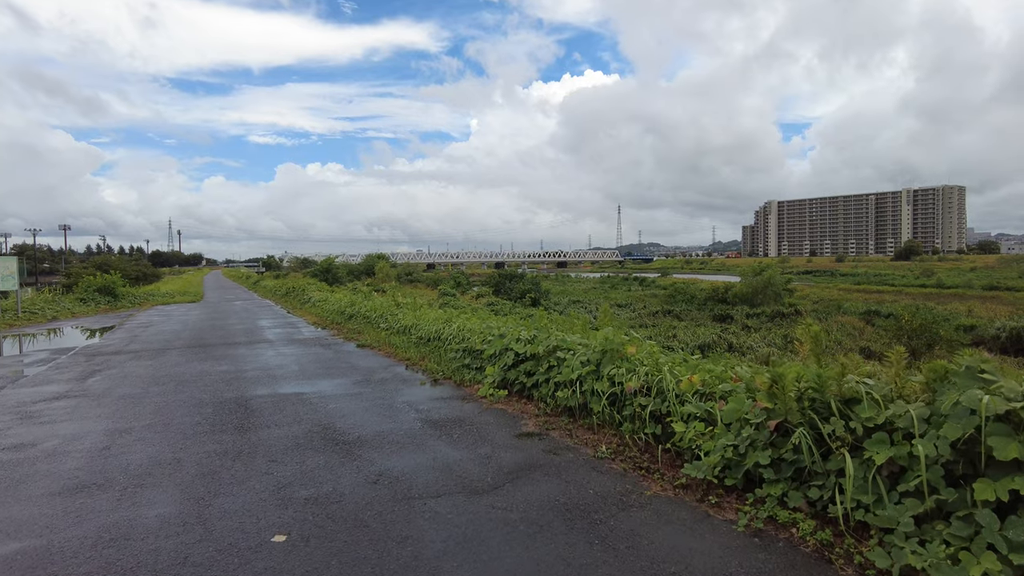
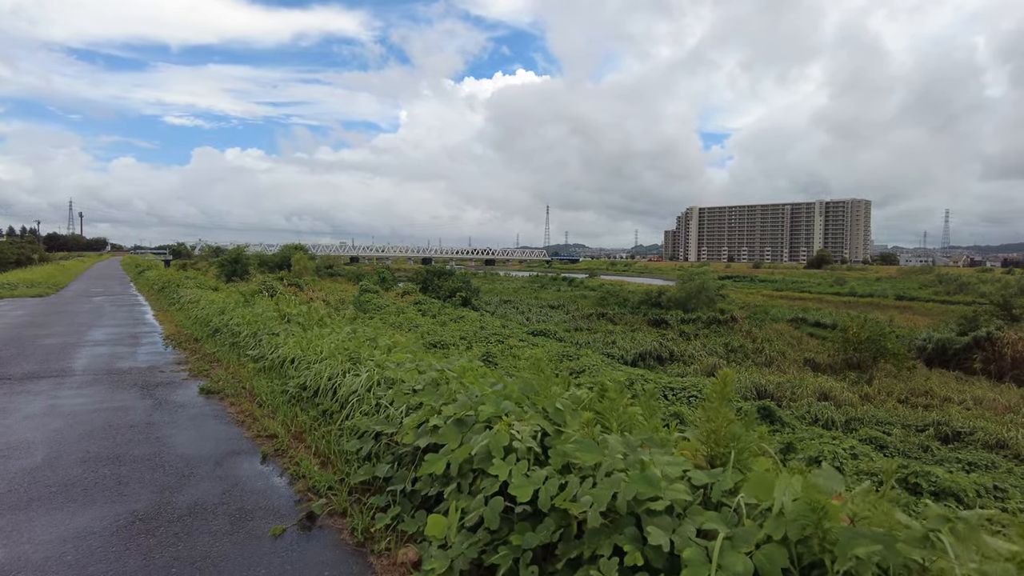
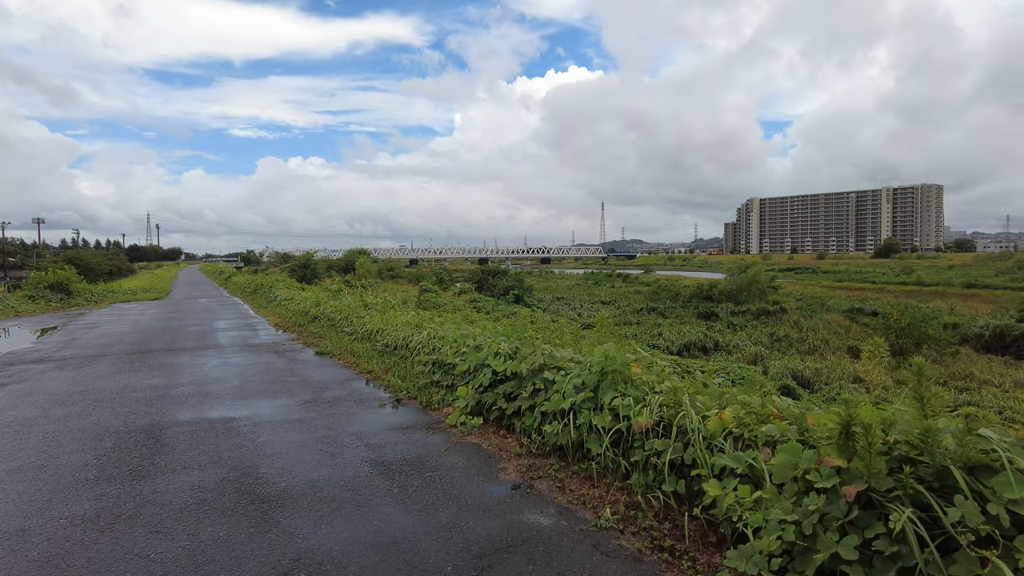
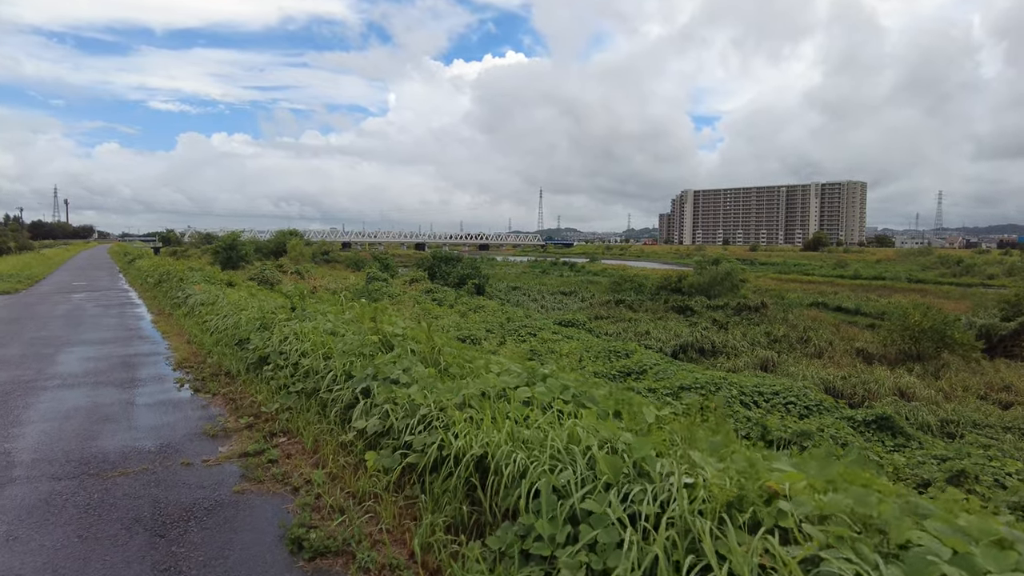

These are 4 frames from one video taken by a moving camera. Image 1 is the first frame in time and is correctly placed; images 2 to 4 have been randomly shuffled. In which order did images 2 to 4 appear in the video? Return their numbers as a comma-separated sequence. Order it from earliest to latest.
3, 2, 4
